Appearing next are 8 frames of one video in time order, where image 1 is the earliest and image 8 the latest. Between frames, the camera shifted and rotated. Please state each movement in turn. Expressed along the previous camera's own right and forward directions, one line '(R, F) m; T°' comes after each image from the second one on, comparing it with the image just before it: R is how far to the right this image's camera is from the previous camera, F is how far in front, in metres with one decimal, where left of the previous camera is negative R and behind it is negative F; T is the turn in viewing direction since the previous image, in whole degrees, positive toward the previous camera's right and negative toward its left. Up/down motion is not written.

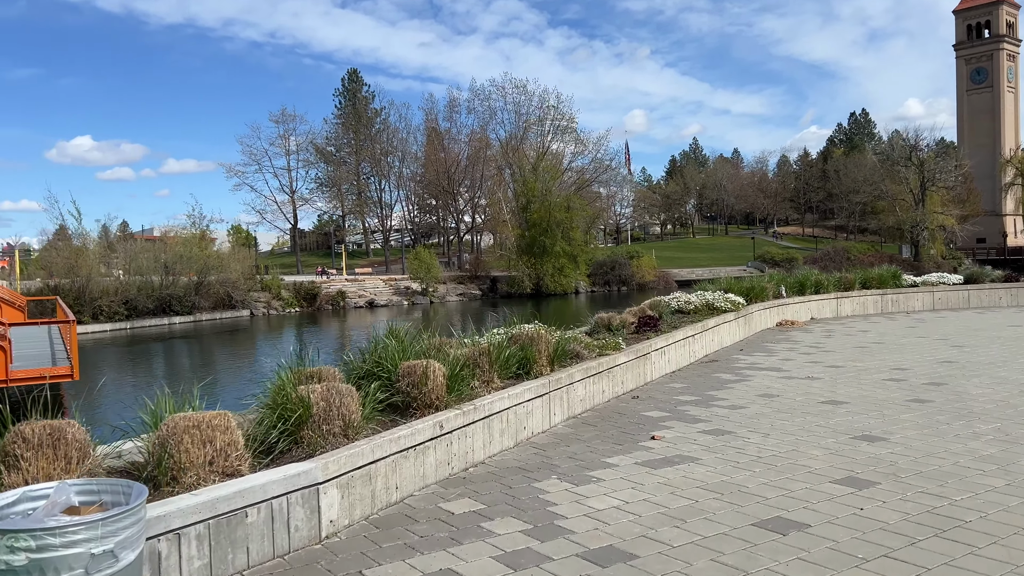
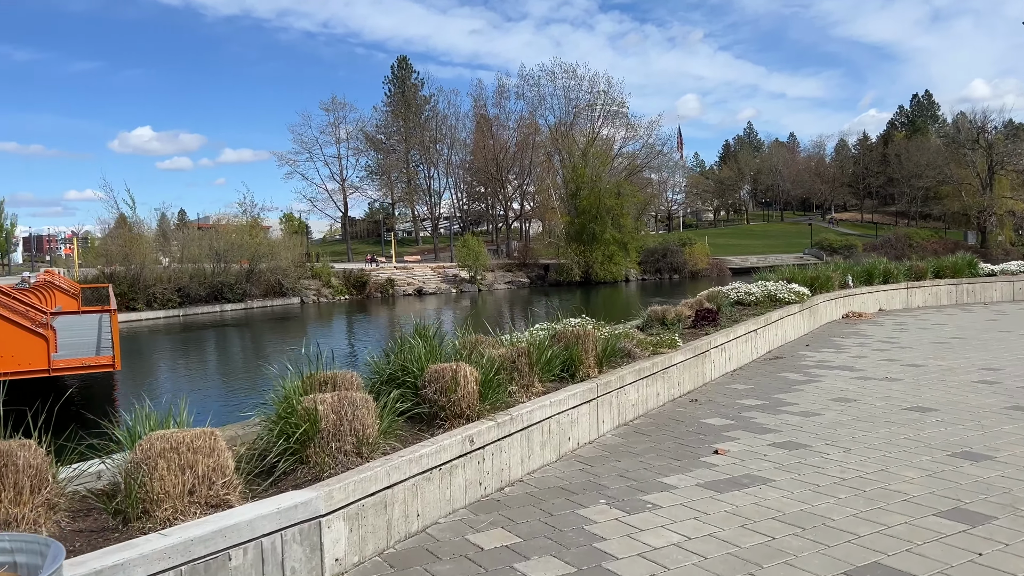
(0.0, +0.6) m; -4°
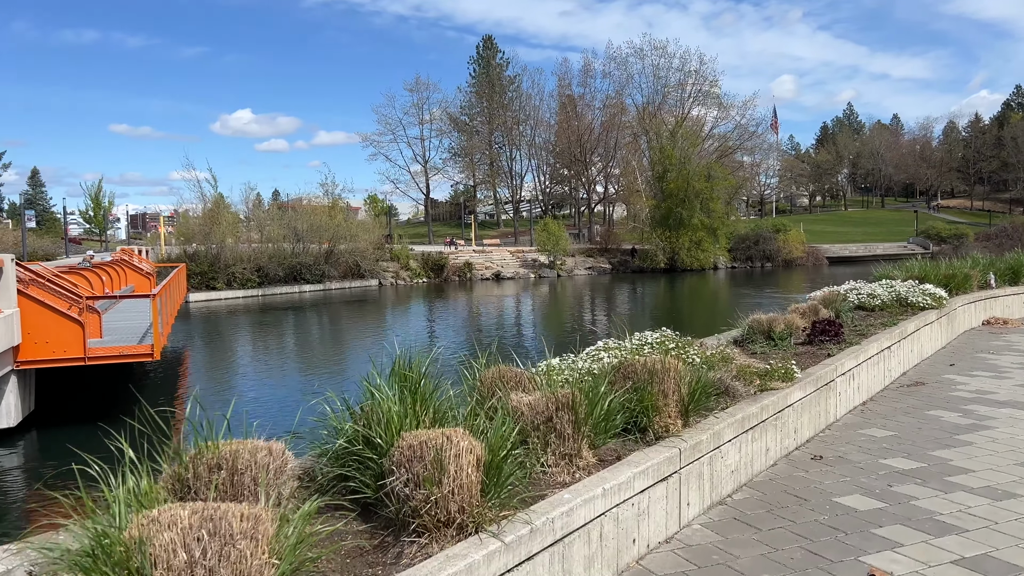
(+0.2, +1.6) m; -6°
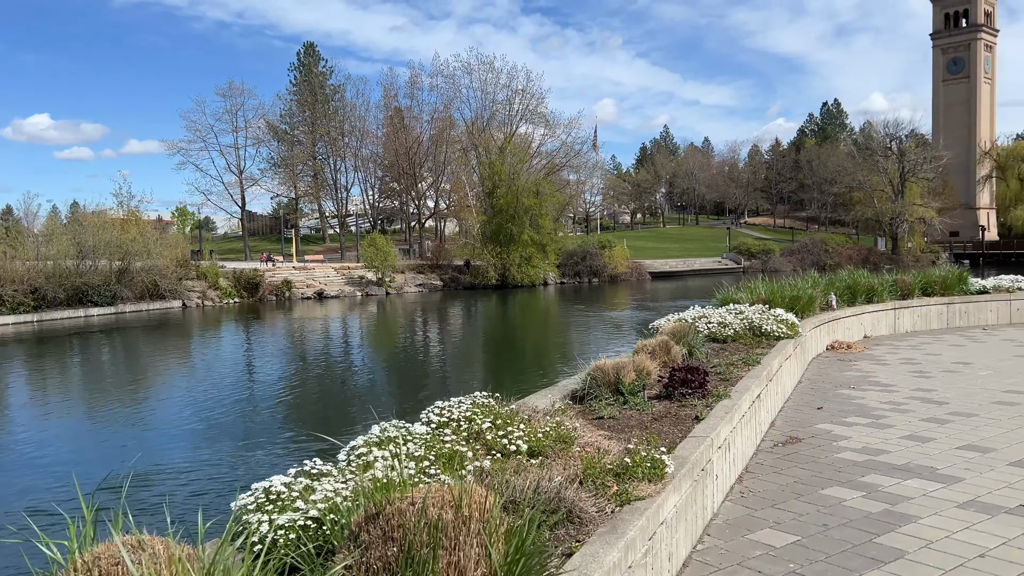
(+0.4, +1.8) m; +12°
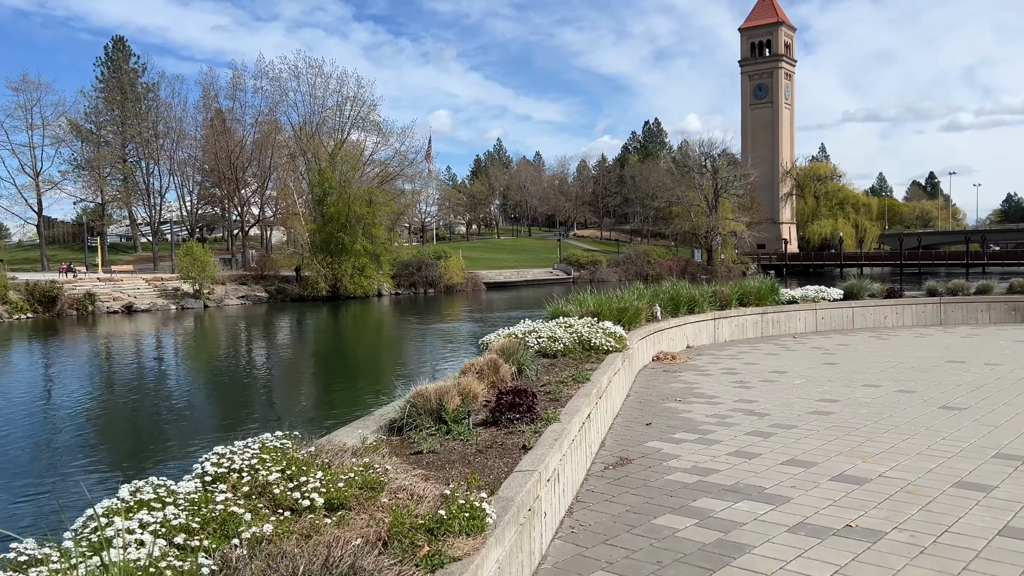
(+0.1, +0.5) m; +12°
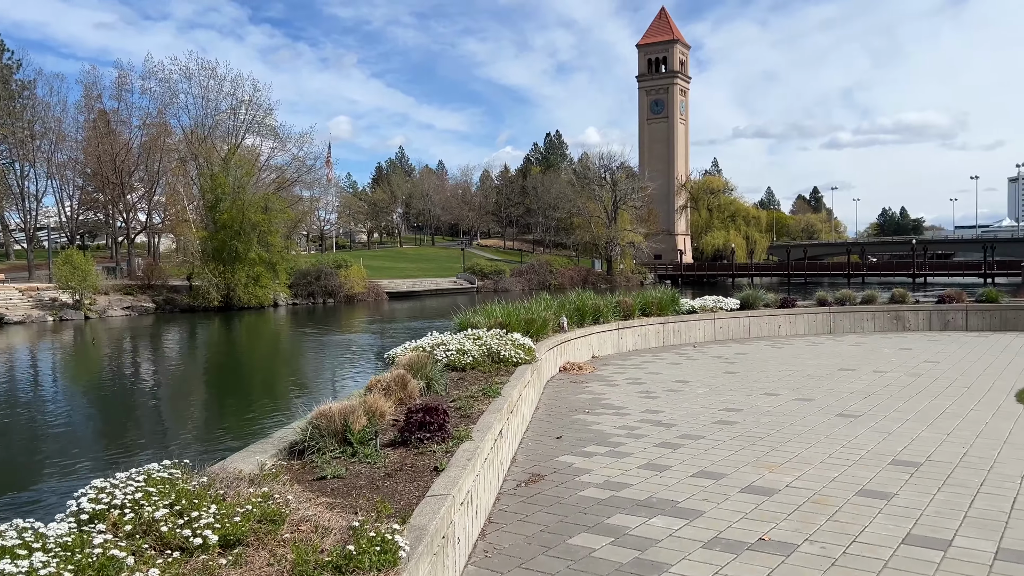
(0.0, +0.2) m; +7°
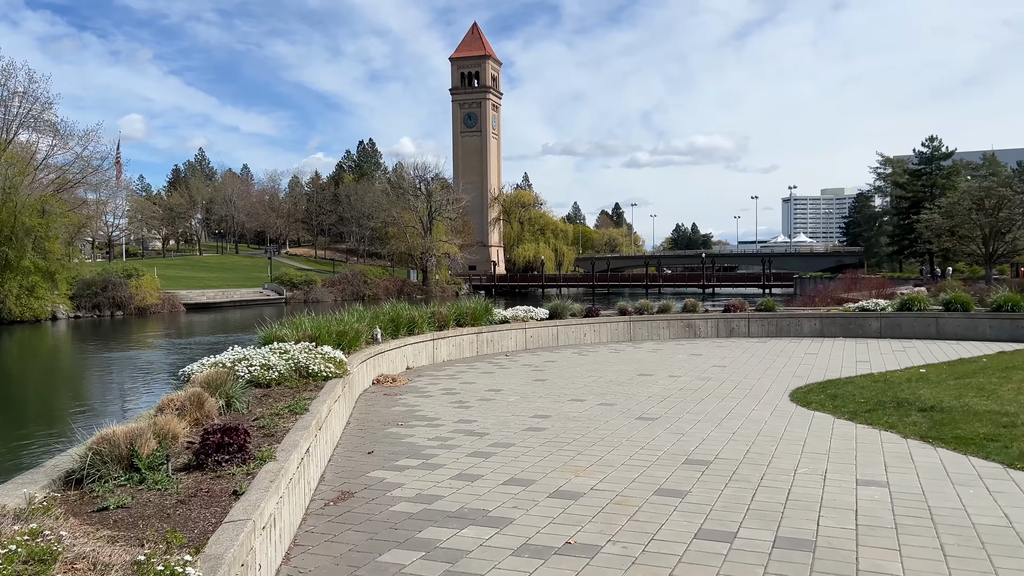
(0.0, 0.0) m; +13°
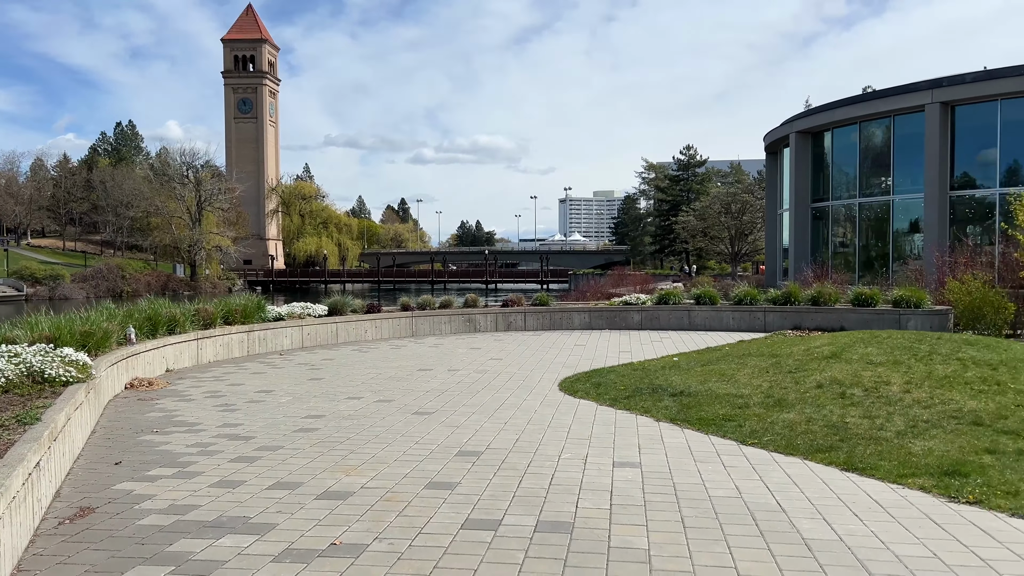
(+0.1, 0.0) m; +15°
